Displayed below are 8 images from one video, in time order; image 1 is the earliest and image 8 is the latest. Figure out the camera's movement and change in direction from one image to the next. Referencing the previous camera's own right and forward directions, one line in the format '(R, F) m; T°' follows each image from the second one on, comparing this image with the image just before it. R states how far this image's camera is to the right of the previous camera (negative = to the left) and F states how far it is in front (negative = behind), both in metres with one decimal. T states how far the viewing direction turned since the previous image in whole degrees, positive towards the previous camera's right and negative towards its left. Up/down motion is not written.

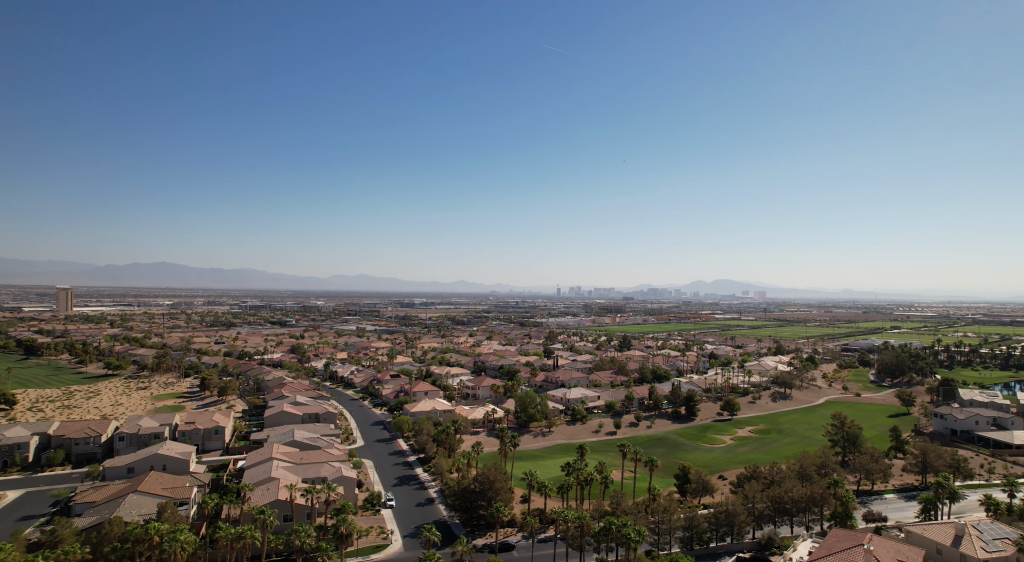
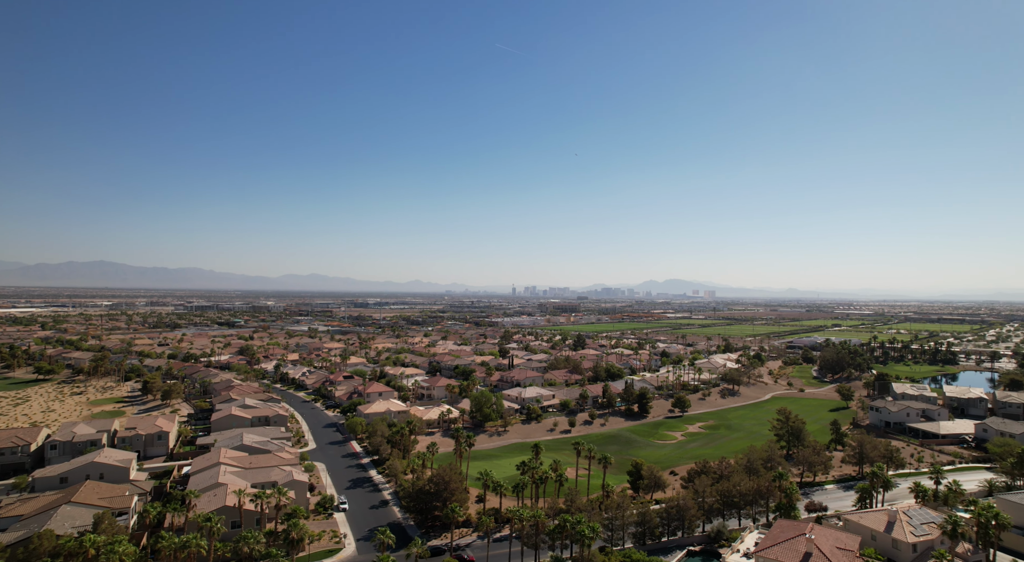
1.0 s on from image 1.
(+0.5, 0.0) m; +4°
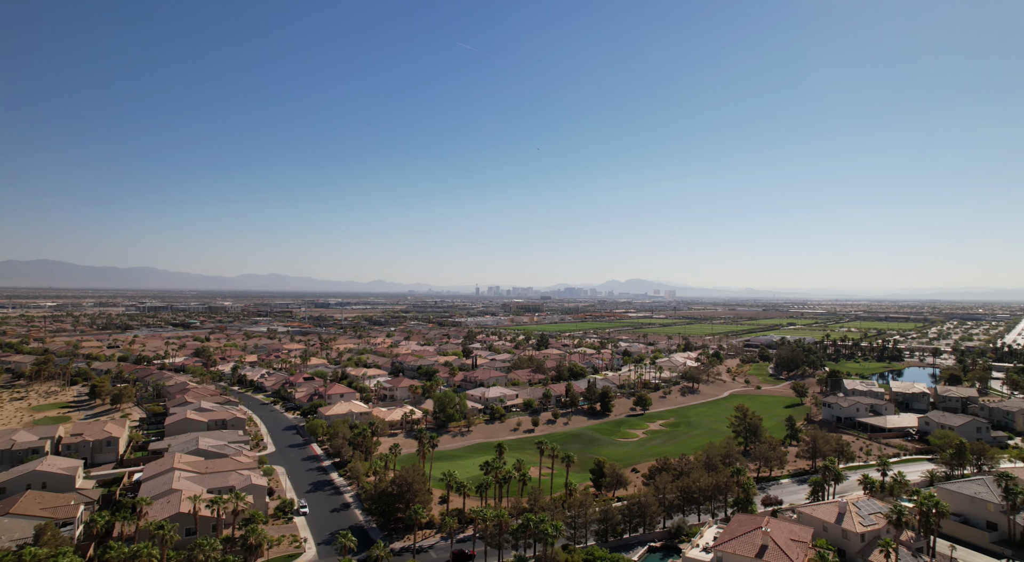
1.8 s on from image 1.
(+0.6, +0.1) m; +3°
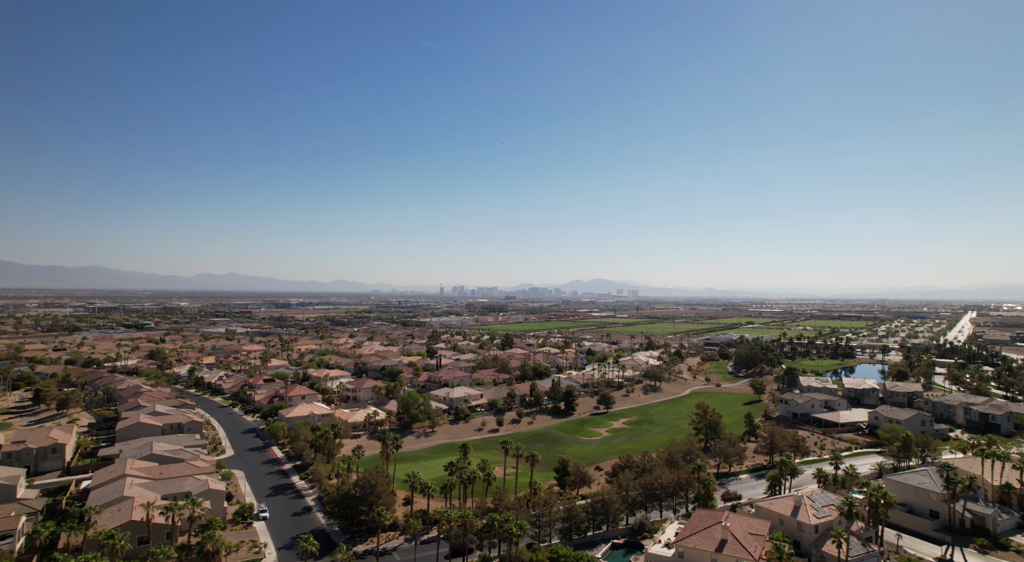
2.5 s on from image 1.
(+0.5, +0.1) m; +3°
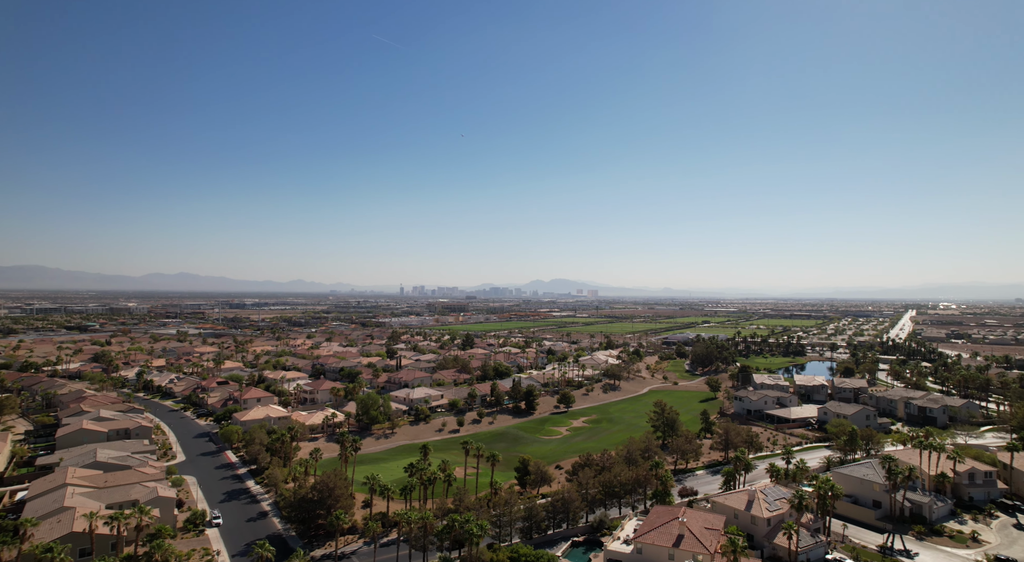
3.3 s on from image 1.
(+0.5, 0.0) m; +3°
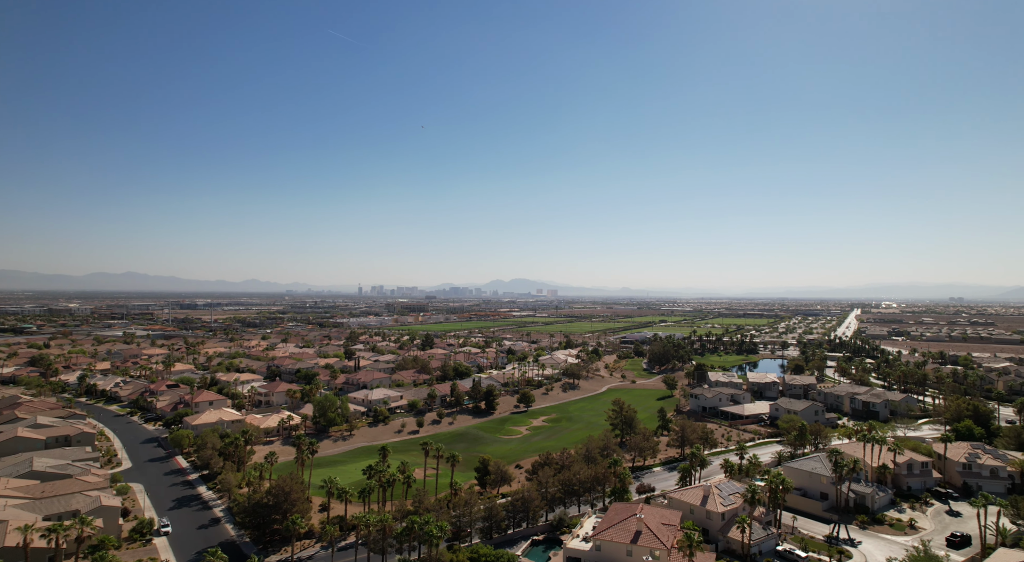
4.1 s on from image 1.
(+0.6, 0.0) m; +3°
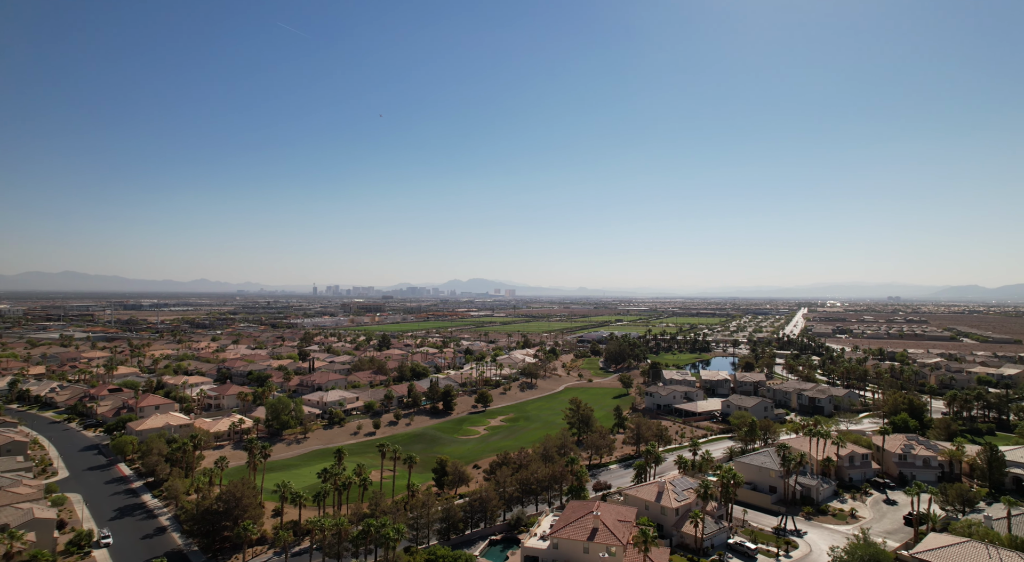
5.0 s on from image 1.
(+0.5, -0.1) m; +4°
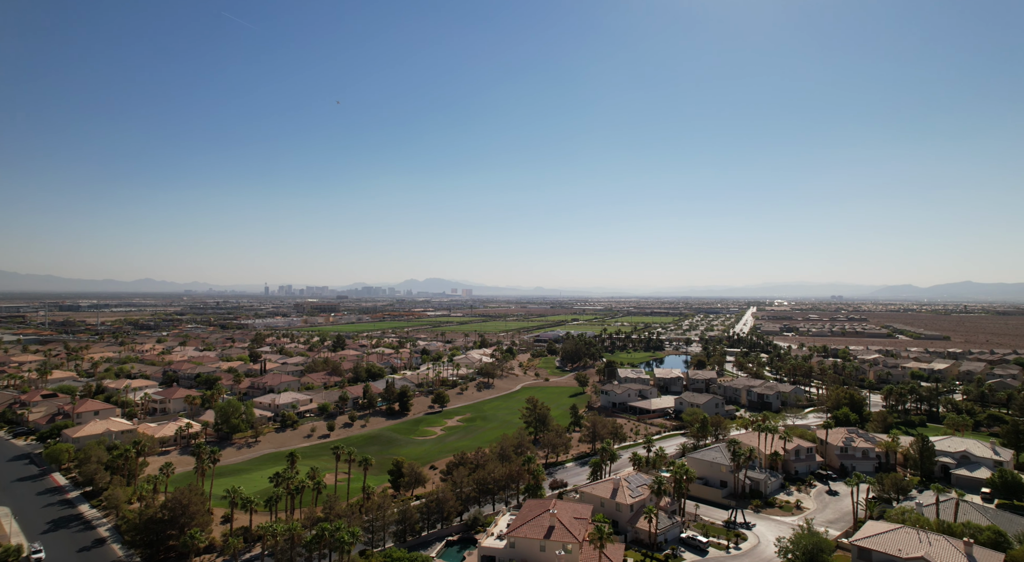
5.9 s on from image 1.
(+0.6, -0.1) m; +4°
